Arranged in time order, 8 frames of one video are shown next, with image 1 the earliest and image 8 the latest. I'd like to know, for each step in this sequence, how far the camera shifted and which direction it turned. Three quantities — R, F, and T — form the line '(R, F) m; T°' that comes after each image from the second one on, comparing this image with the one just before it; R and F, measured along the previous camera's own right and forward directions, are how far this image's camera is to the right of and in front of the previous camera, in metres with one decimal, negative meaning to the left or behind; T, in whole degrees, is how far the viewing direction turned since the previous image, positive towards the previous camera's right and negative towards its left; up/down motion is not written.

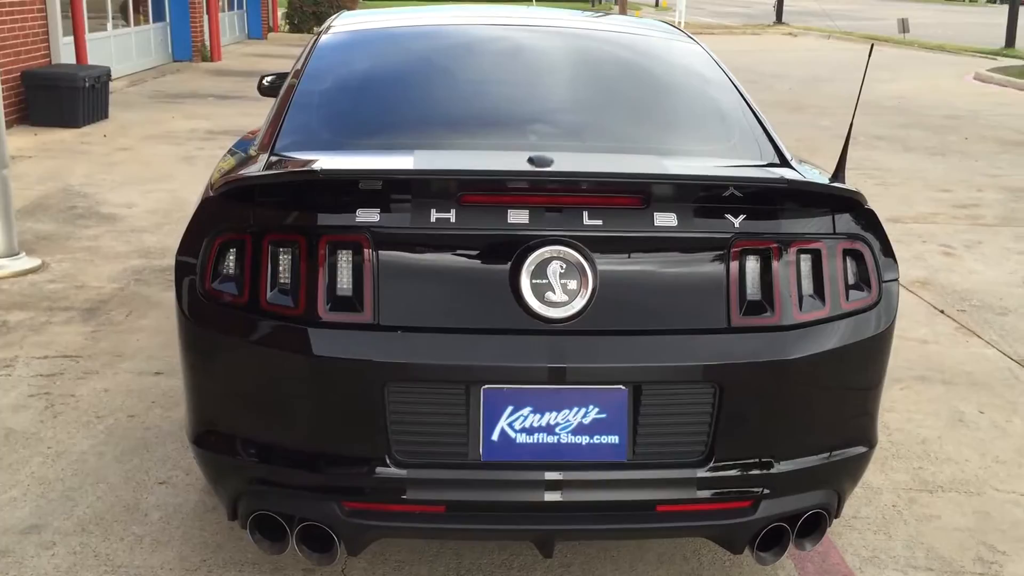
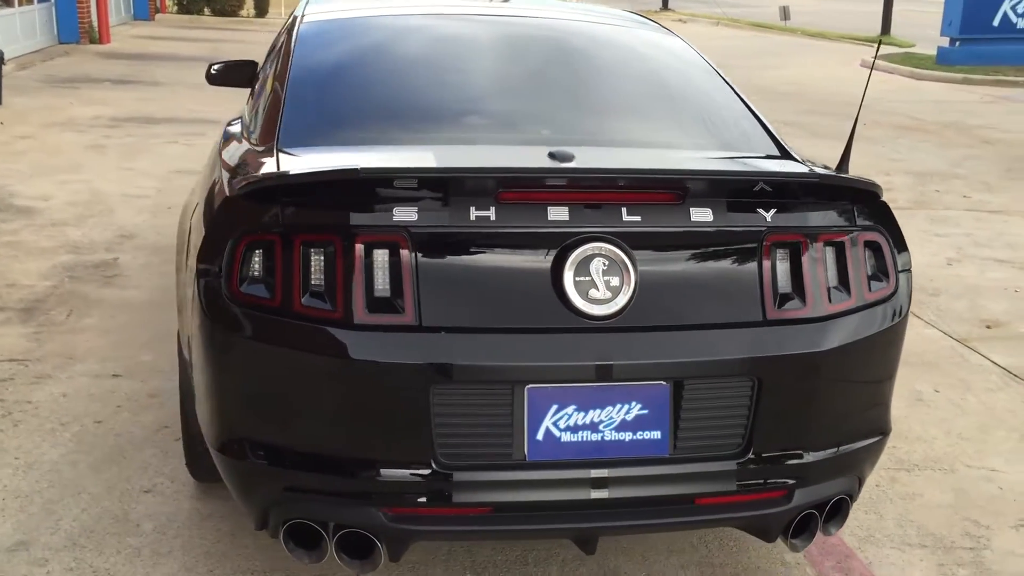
(-0.3, 0.0) m; +6°
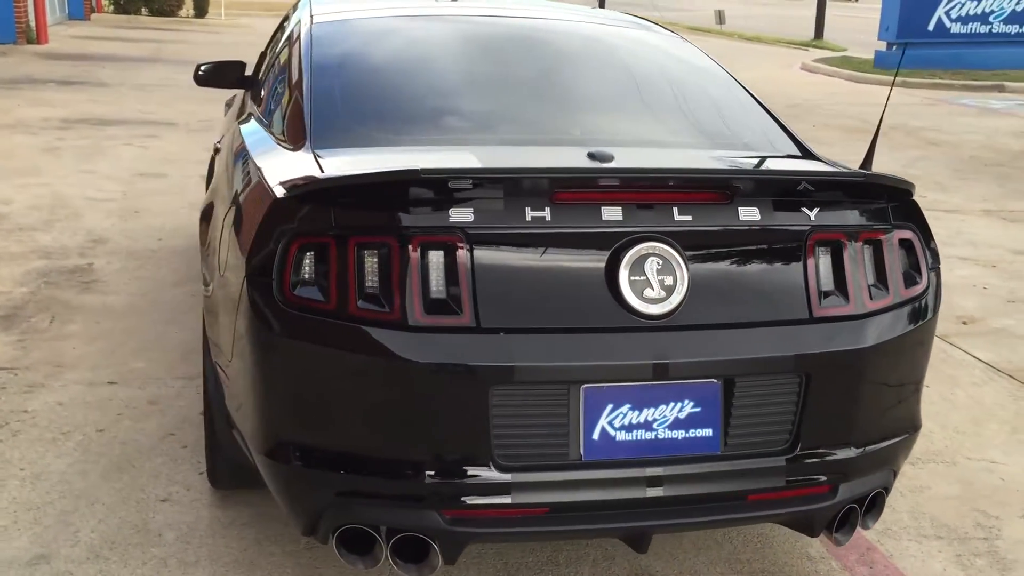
(-0.2, 0.0) m; +3°
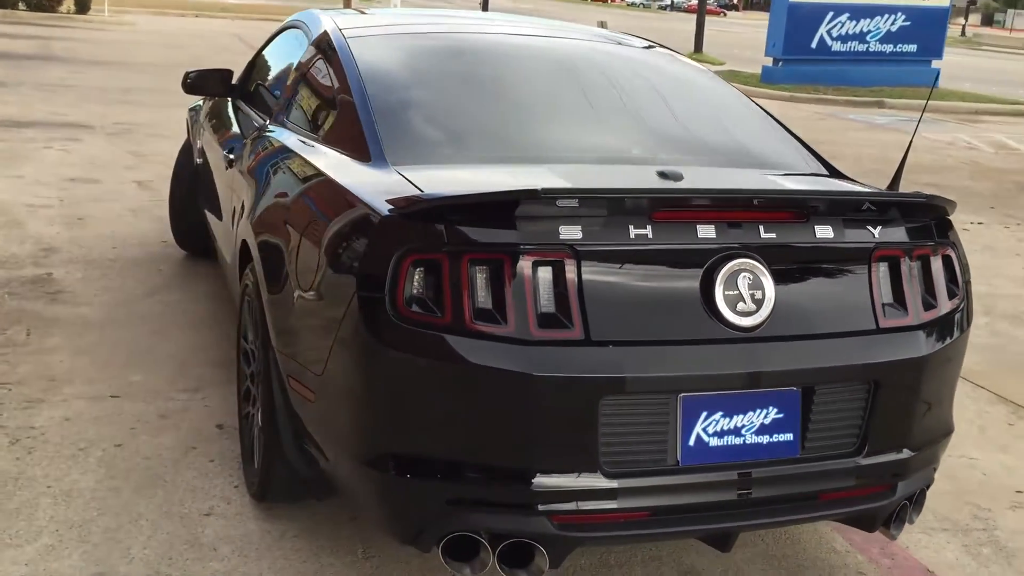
(-0.5, -0.1) m; +7°
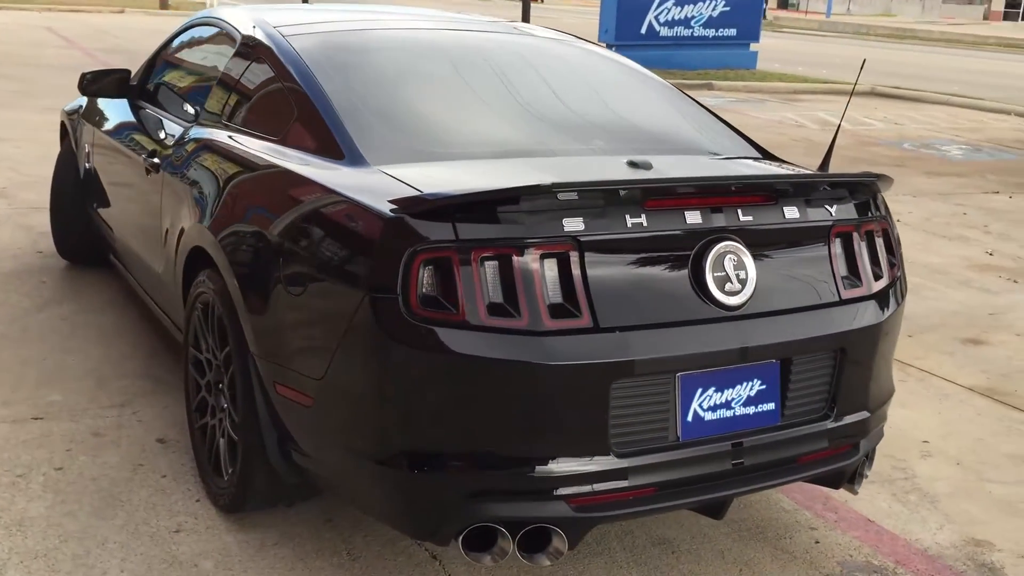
(-0.4, 0.0) m; +9°
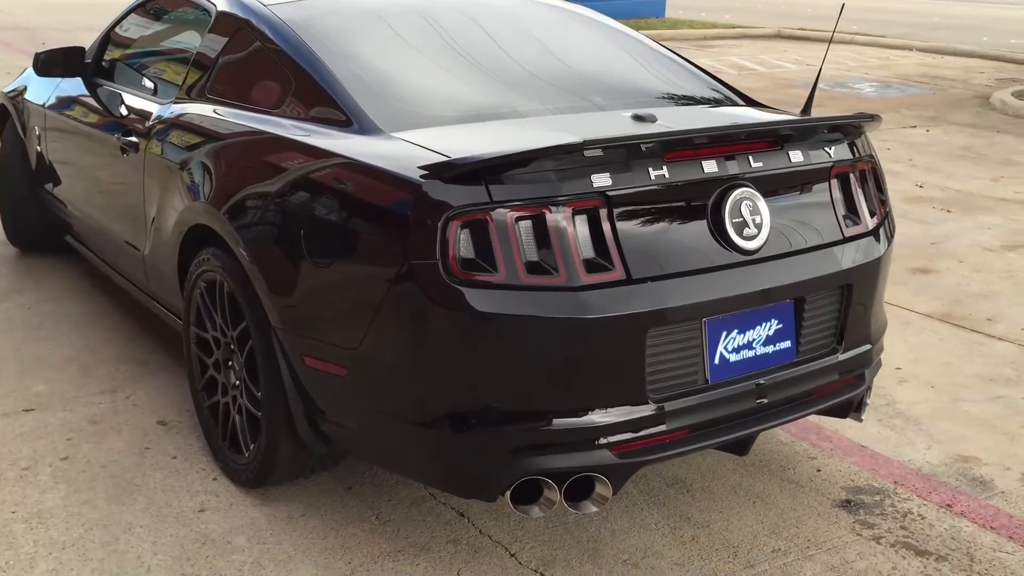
(-0.3, 0.0) m; +5°
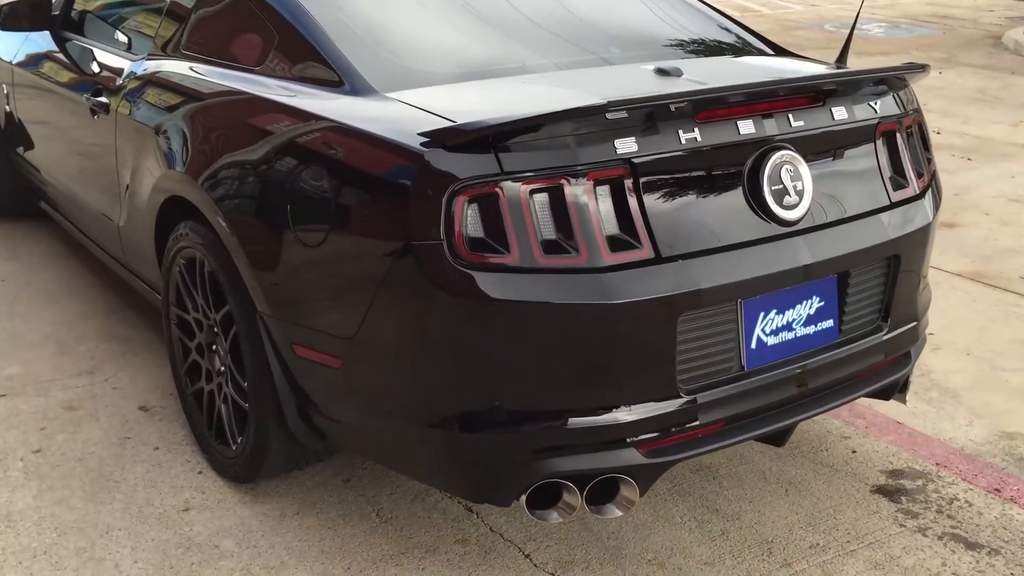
(0.0, +0.3) m; 0°
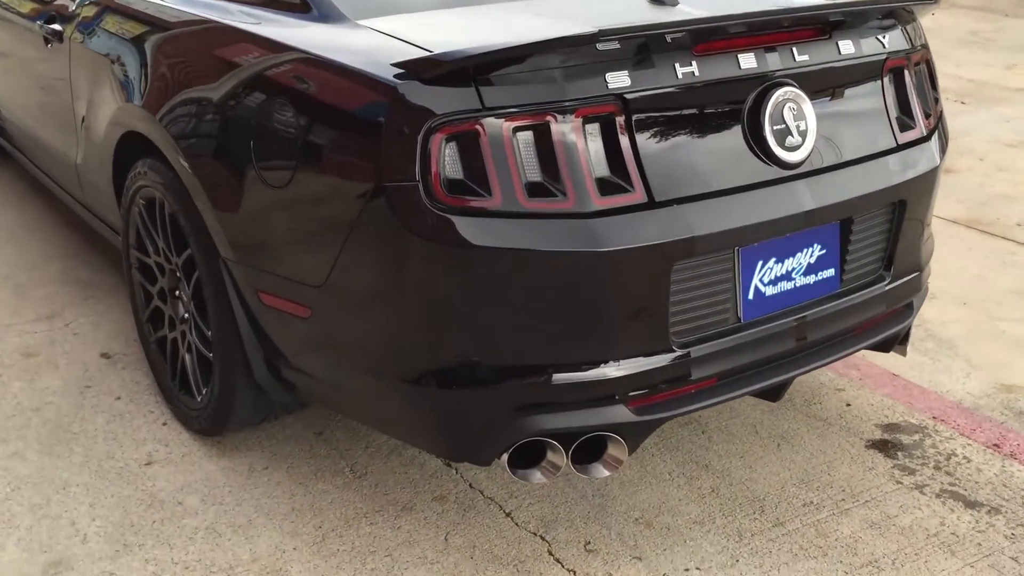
(0.0, +0.2) m; +1°
